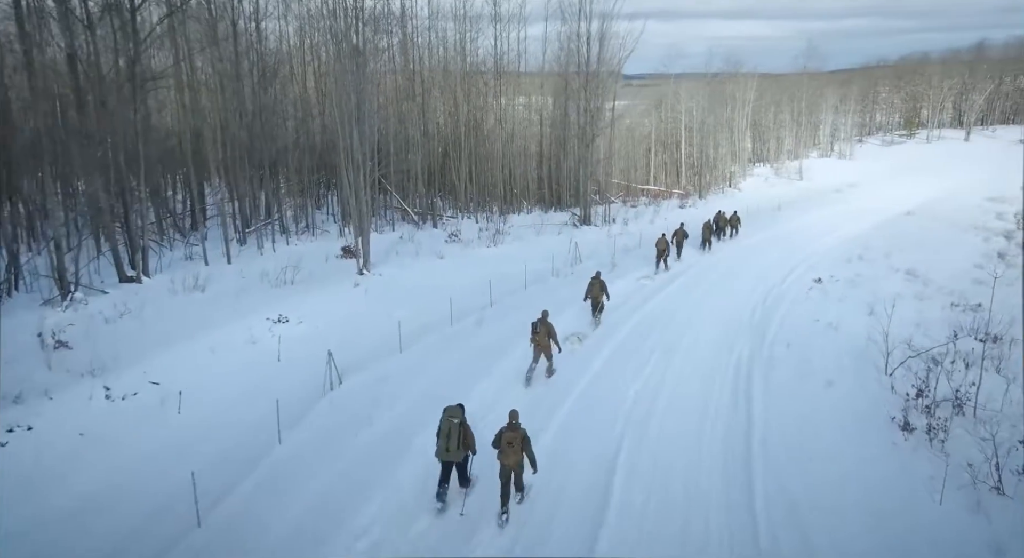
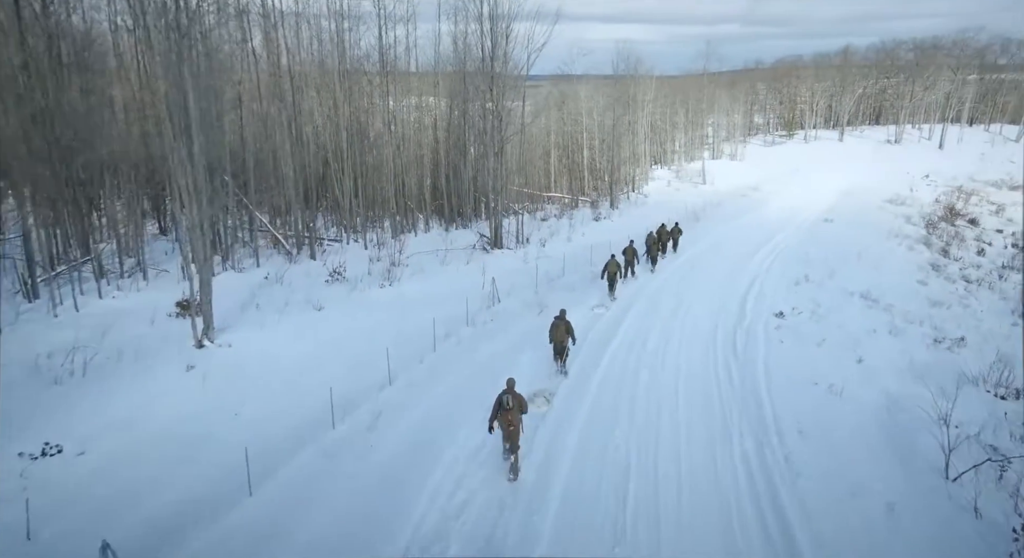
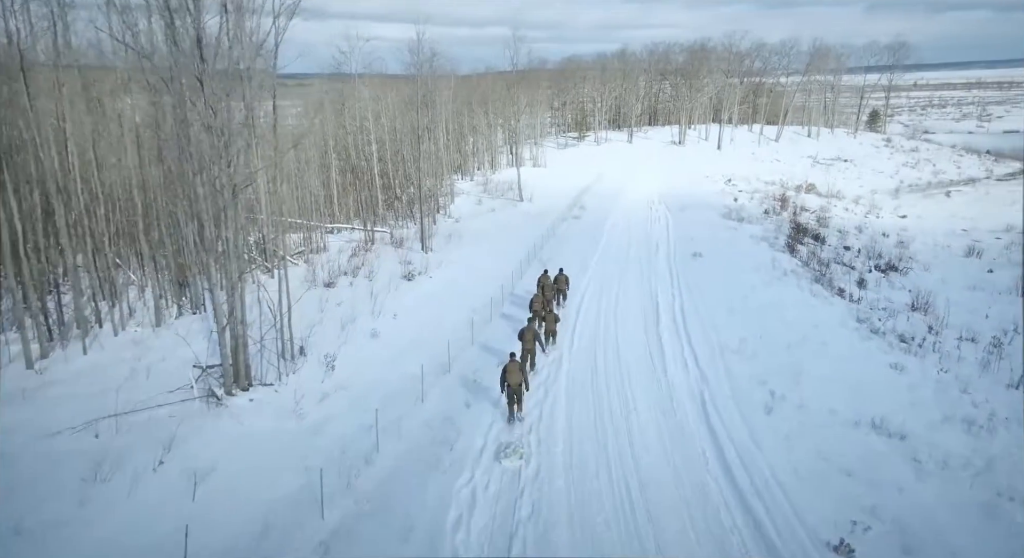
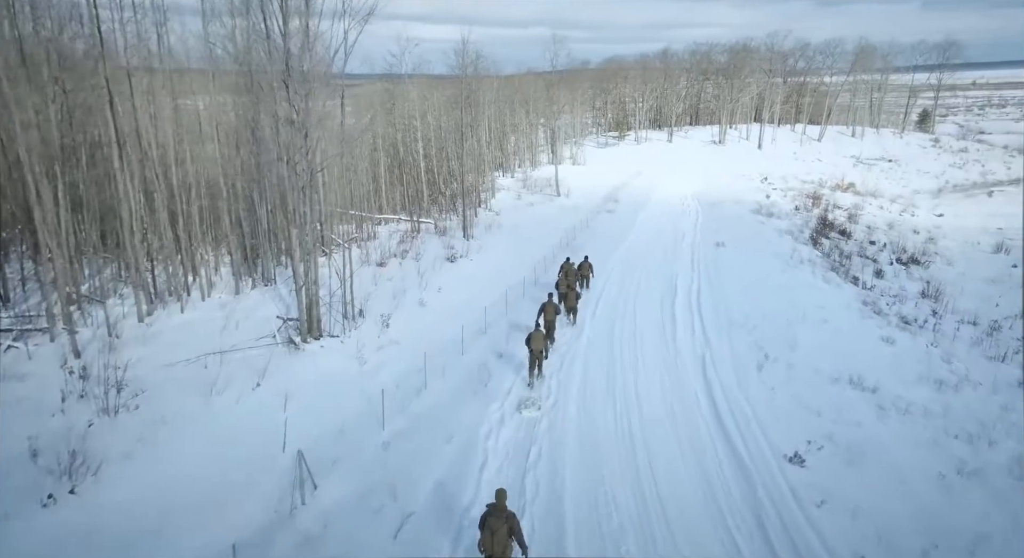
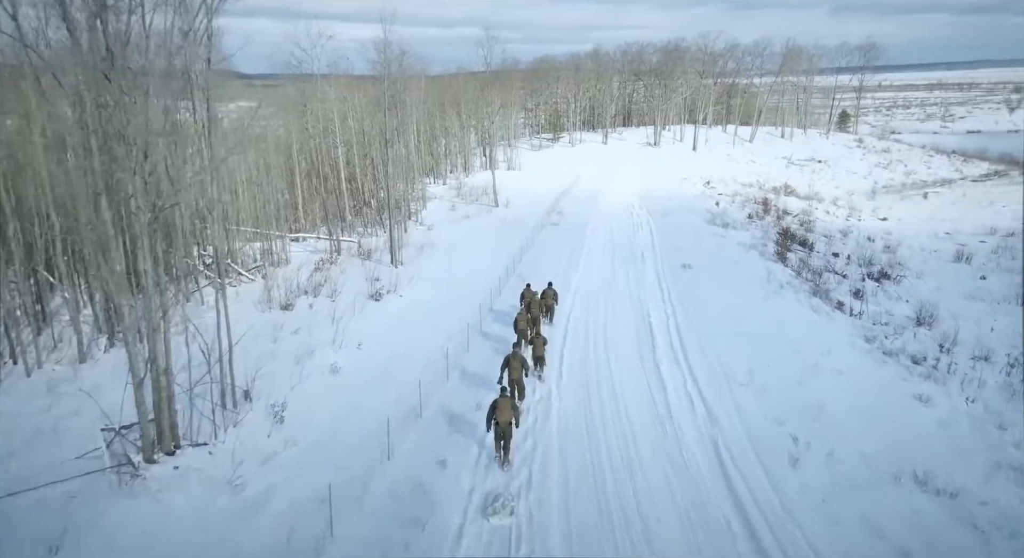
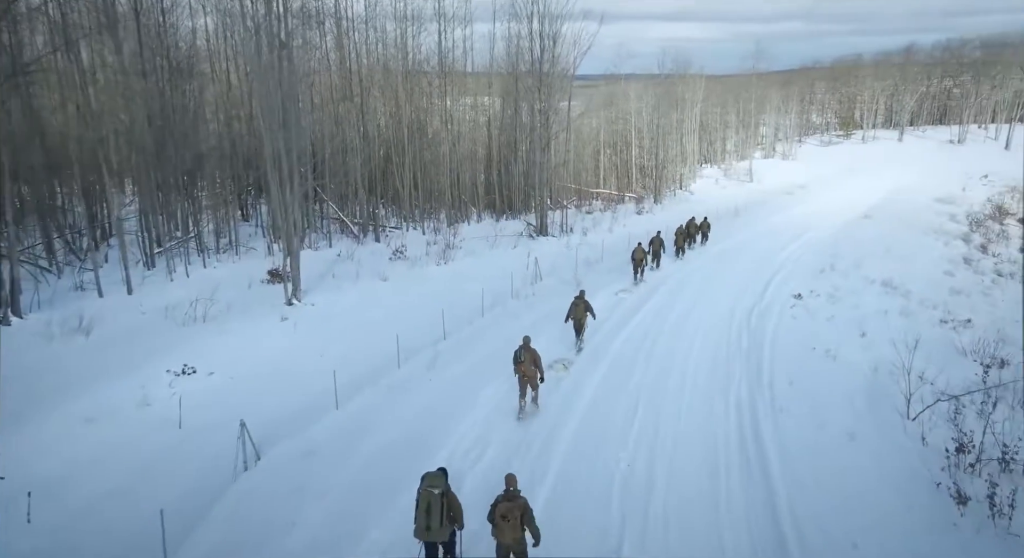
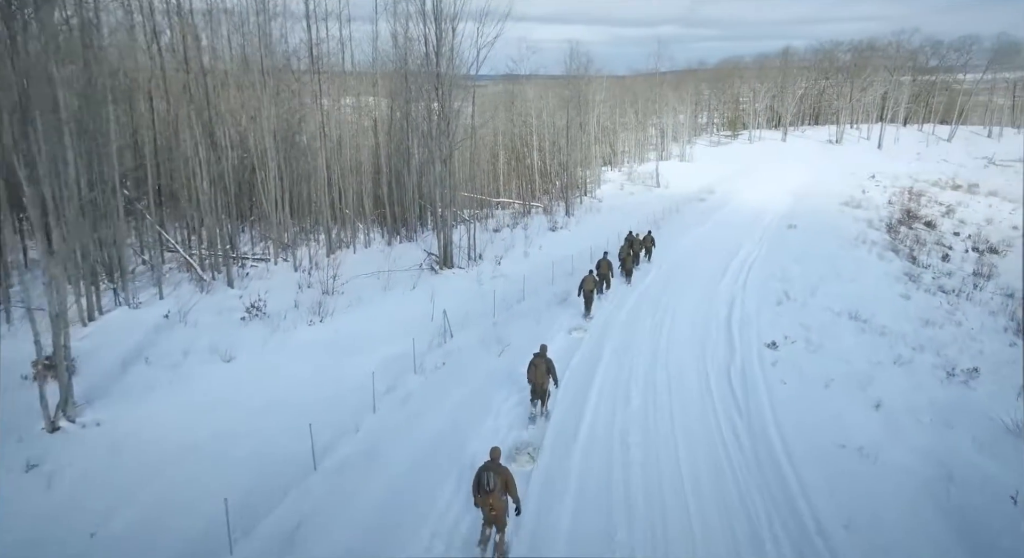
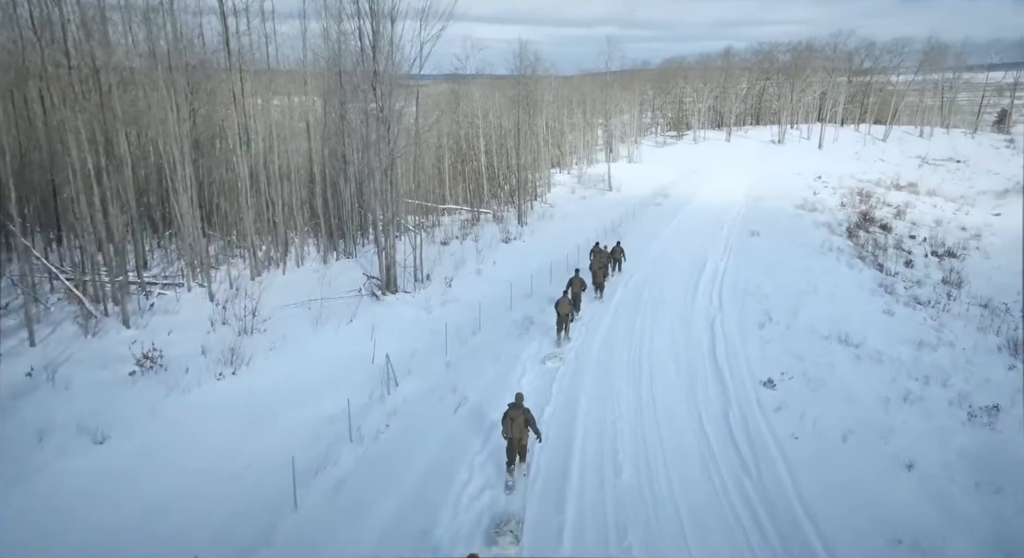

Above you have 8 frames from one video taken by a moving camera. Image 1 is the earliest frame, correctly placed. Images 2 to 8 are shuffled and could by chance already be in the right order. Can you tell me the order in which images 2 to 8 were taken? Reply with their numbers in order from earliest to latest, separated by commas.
6, 2, 7, 8, 4, 3, 5
